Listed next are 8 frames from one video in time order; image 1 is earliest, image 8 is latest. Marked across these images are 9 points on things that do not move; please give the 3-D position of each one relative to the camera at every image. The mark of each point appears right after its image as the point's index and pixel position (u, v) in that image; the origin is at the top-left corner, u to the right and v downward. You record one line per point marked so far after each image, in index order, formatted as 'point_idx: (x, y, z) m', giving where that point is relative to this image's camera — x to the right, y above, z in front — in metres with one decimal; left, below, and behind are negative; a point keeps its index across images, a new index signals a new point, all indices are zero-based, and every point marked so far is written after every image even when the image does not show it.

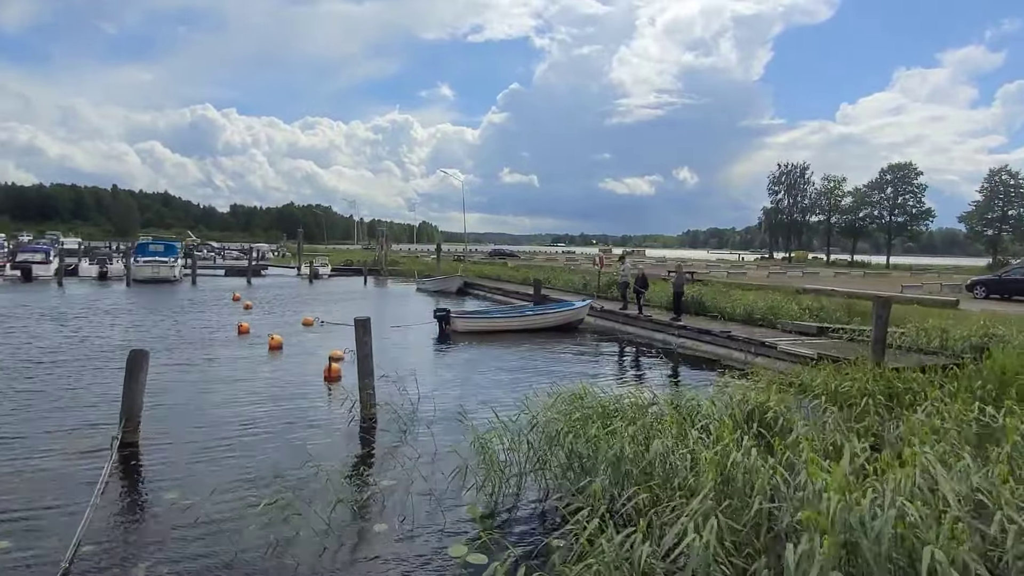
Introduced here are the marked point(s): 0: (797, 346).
0: (+6.3, -1.3, +15.6) m
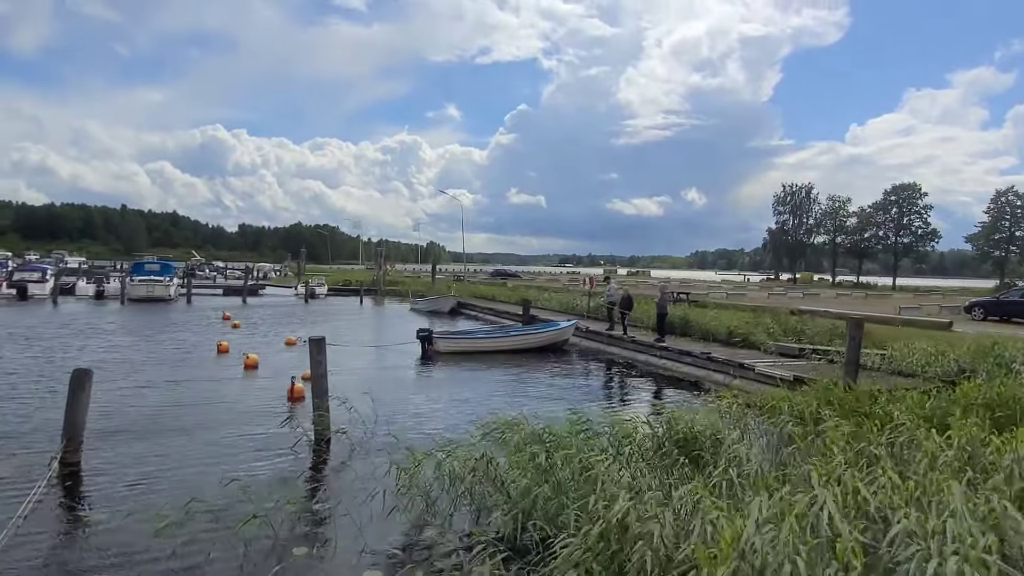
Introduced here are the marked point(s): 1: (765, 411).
0: (+5.7, -1.7, +15.1) m
1: (+4.1, -2.0, +11.8) m
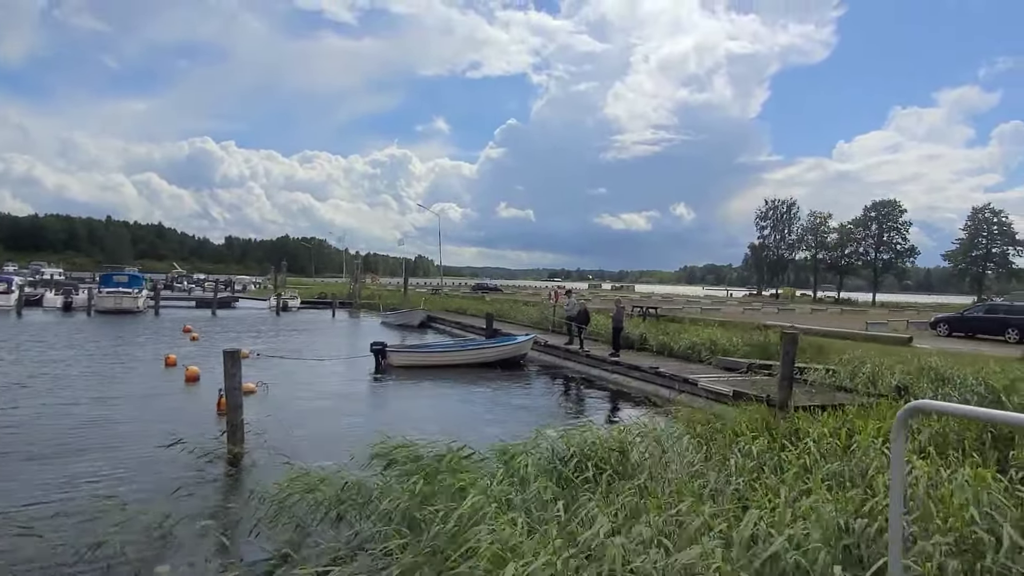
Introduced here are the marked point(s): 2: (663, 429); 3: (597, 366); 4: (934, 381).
0: (+4.3, -2.0, +14.9) m
1: (+2.8, -2.2, +11.5) m
2: (+2.7, -2.2, +10.9) m
3: (+2.3, -2.2, +19.4) m
4: (+7.6, -1.7, +12.7) m
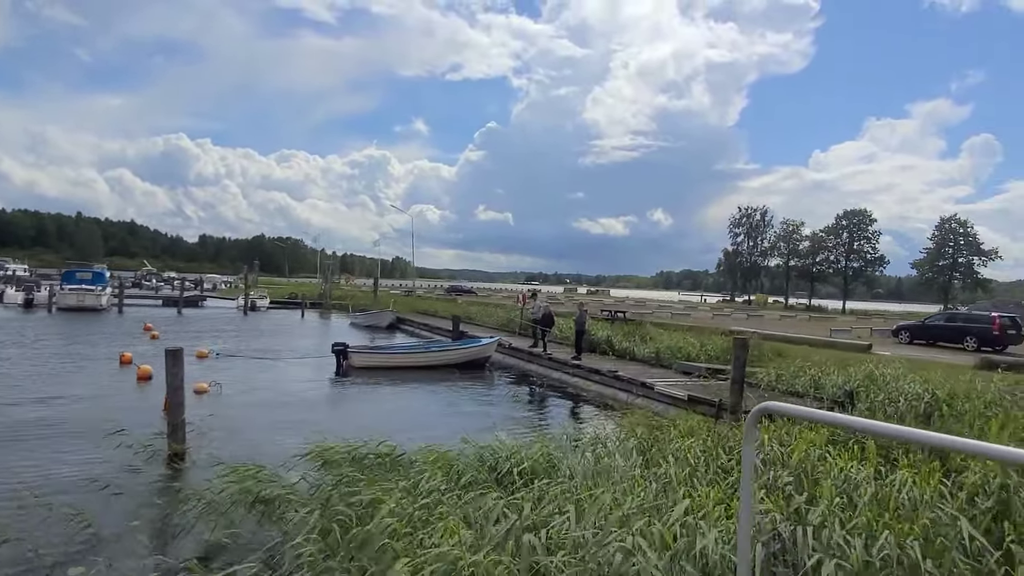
0: (+3.4, -2.1, +14.9) m
1: (+2.0, -2.3, +11.4) m
2: (+1.8, -2.2, +10.8) m
3: (+1.3, -2.3, +19.3) m
4: (+6.8, -1.8, +12.8) m
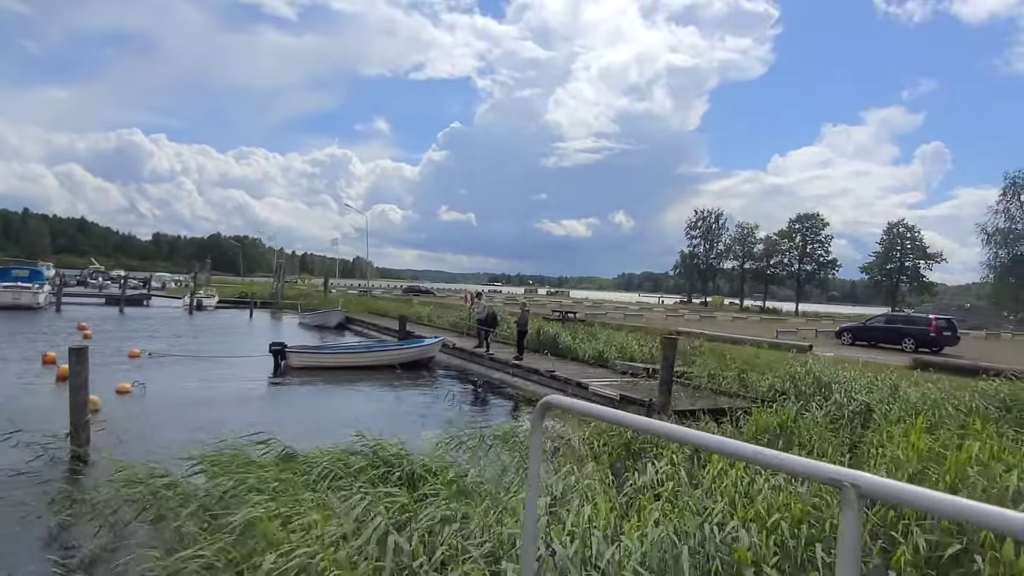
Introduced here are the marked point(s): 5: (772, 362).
0: (+2.0, -2.1, +14.7) m
1: (+0.8, -2.2, +11.2) m
2: (+0.6, -2.2, +10.7) m
3: (-0.3, -2.3, +19.1) m
4: (+5.5, -1.8, +12.8) m
5: (+6.2, -1.8, +16.5) m
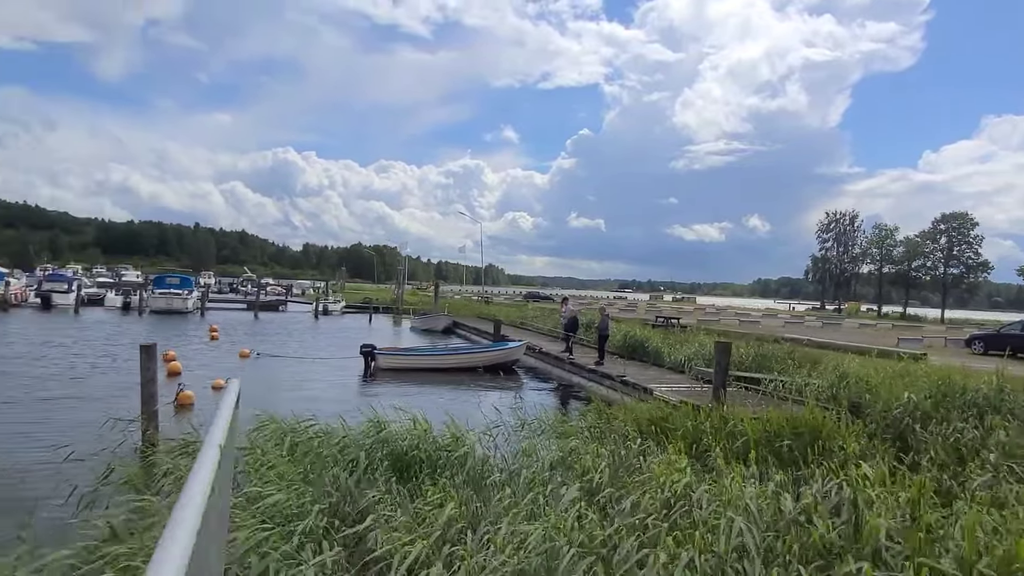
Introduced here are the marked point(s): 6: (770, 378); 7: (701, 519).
0: (+3.2, -2.1, +14.2) m
1: (+1.3, -2.3, +11.0) m
2: (+1.0, -2.2, +10.5) m
3: (+1.8, -2.3, +19.0) m
4: (+6.2, -1.8, +11.7) m
5: (+7.7, -1.8, +15.1) m
6: (+5.3, -1.8, +14.2) m
7: (+1.7, -1.9, +5.8) m
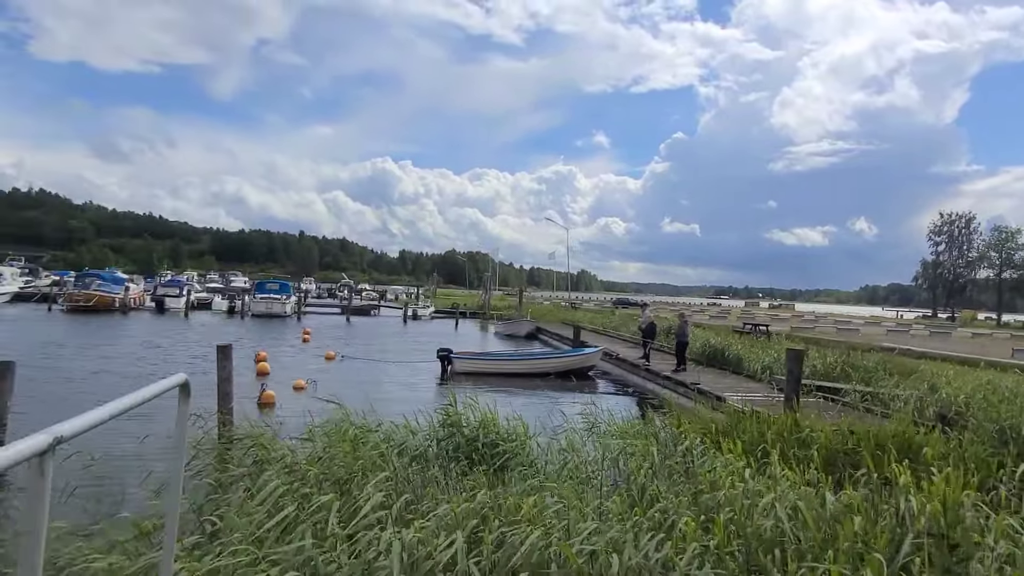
0: (+4.5, -2.3, +13.7) m
1: (+2.2, -2.3, +10.8) m
2: (+1.9, -2.3, +10.3) m
3: (+3.7, -2.5, +18.6) m
4: (+7.2, -1.9, +10.7) m
5: (+9.1, -2.0, +14.0) m
6: (+6.6, -1.9, +13.4) m
7: (+1.9, -1.9, +5.6) m
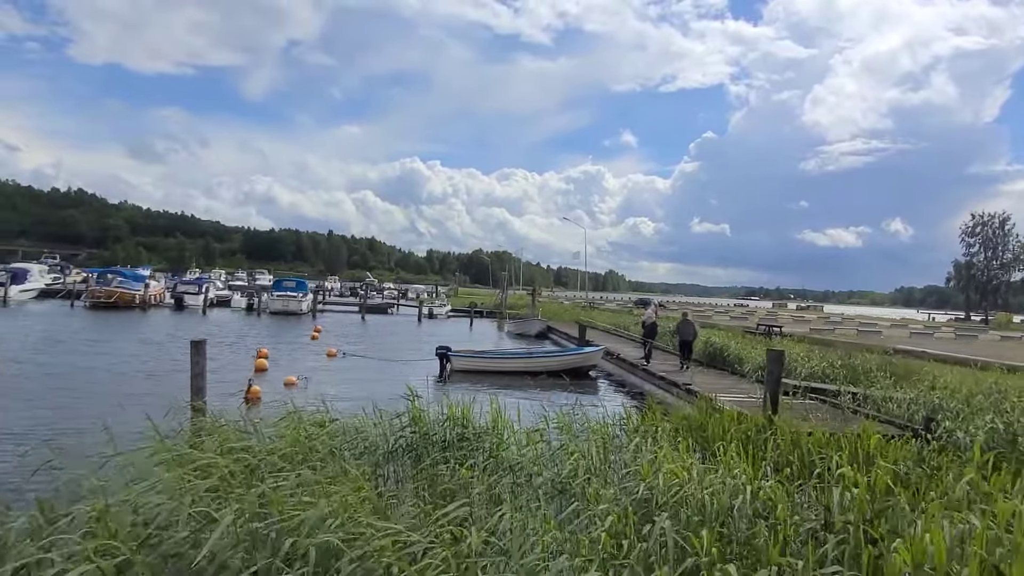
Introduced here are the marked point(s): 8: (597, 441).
0: (+4.2, -2.2, +13.3) m
1: (+1.7, -2.3, +10.5) m
2: (+1.4, -2.2, +10.0) m
3: (+3.6, -2.5, +18.3) m
4: (+6.7, -1.9, +10.3) m
5: (+8.7, -2.0, +13.4) m
6: (+6.2, -1.9, +13.0) m
7: (+1.2, -1.9, +5.3) m
8: (+1.1, -2.2, +9.4) m
